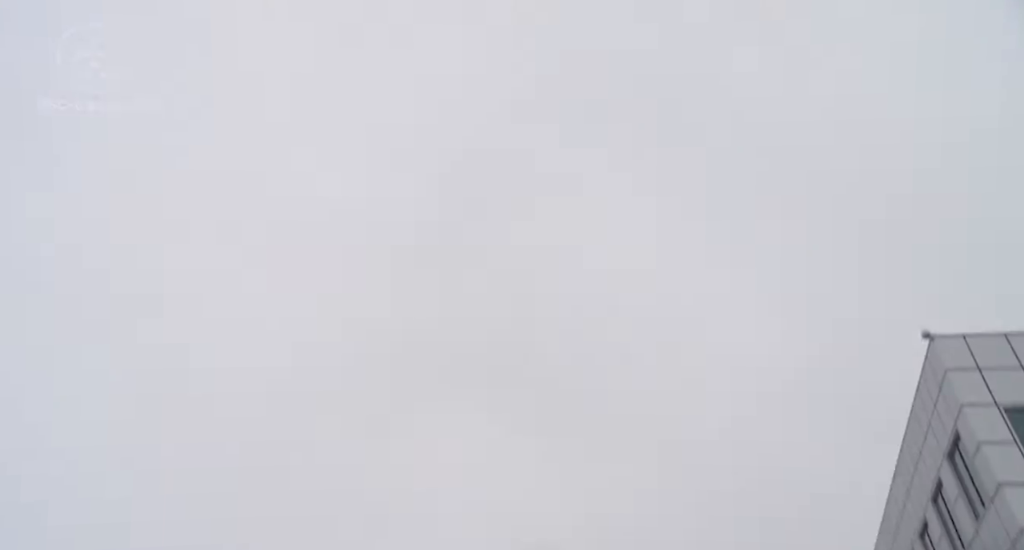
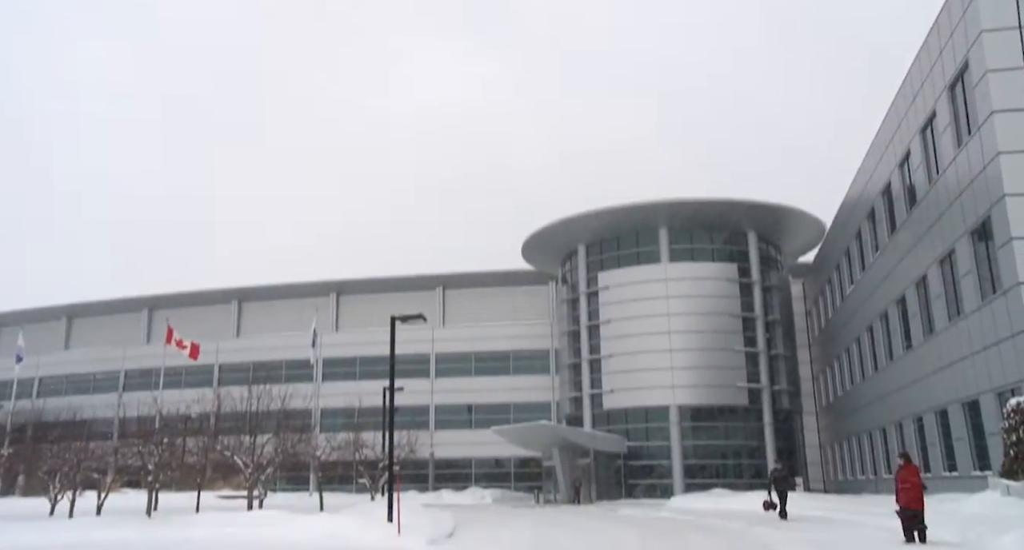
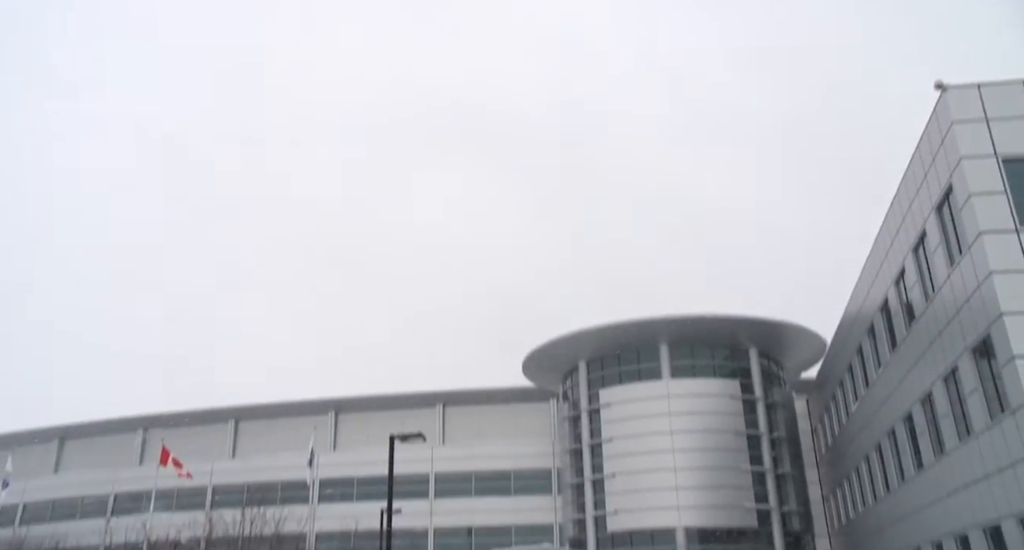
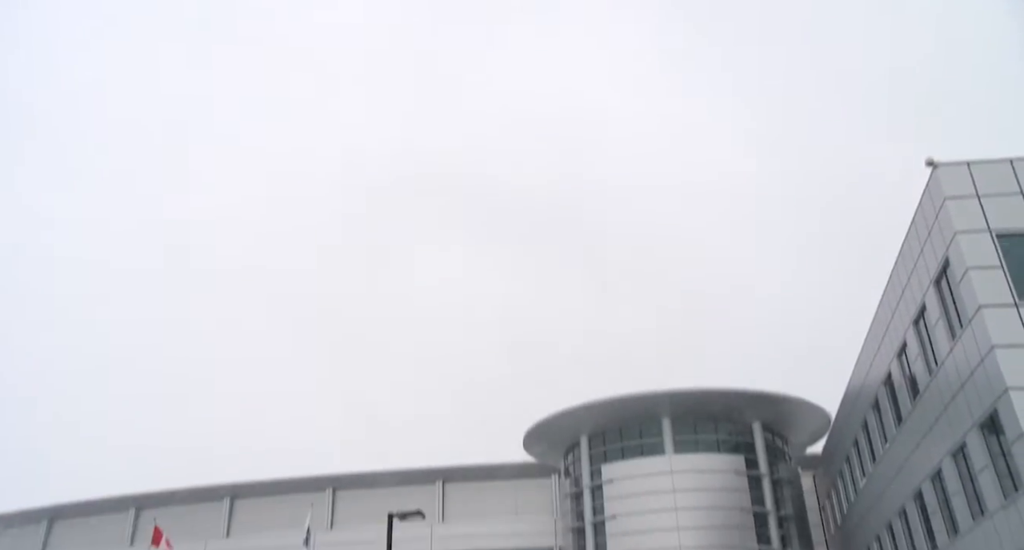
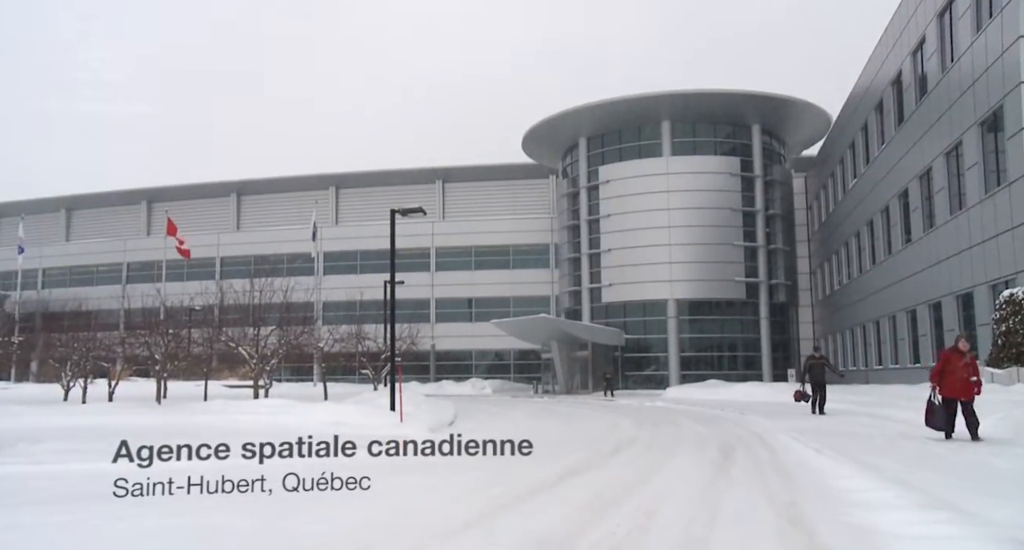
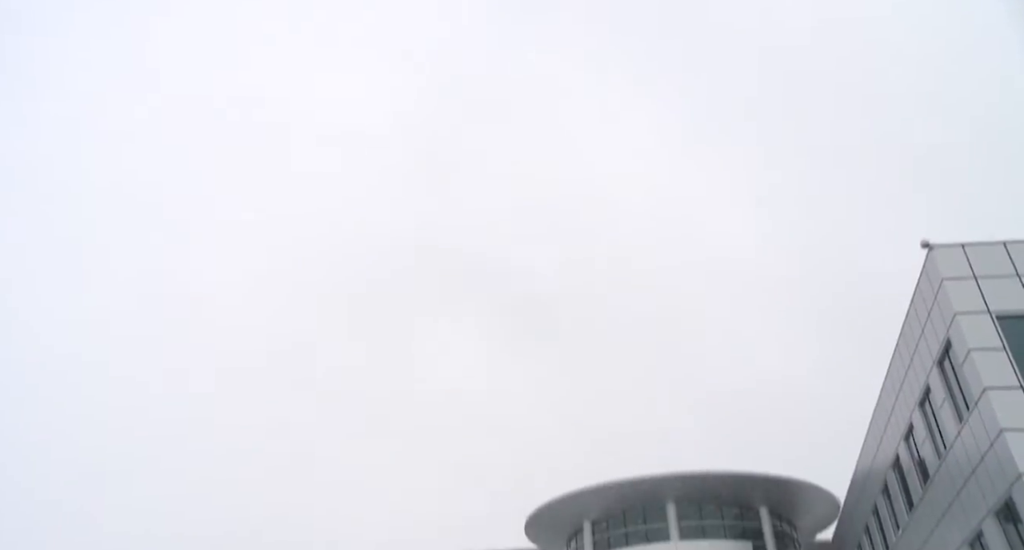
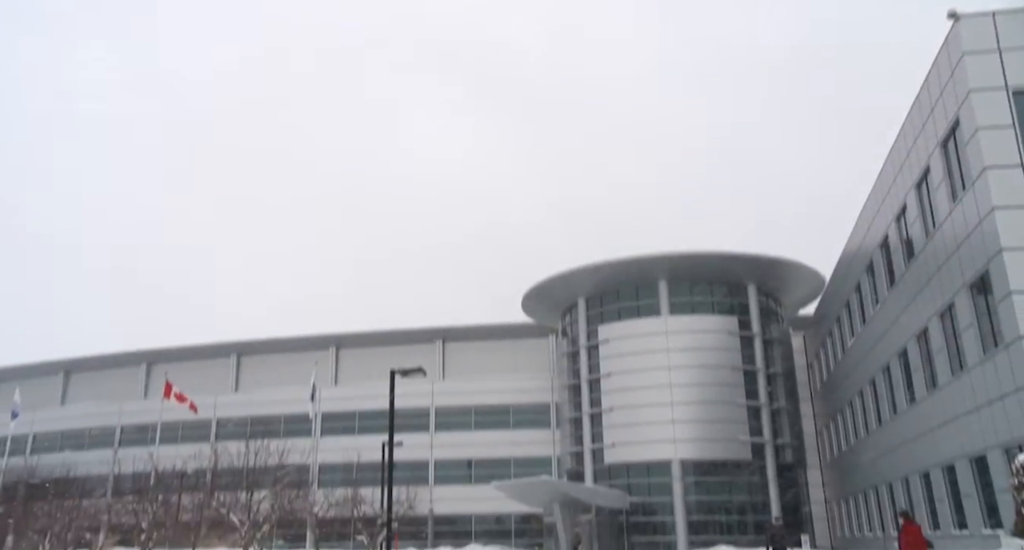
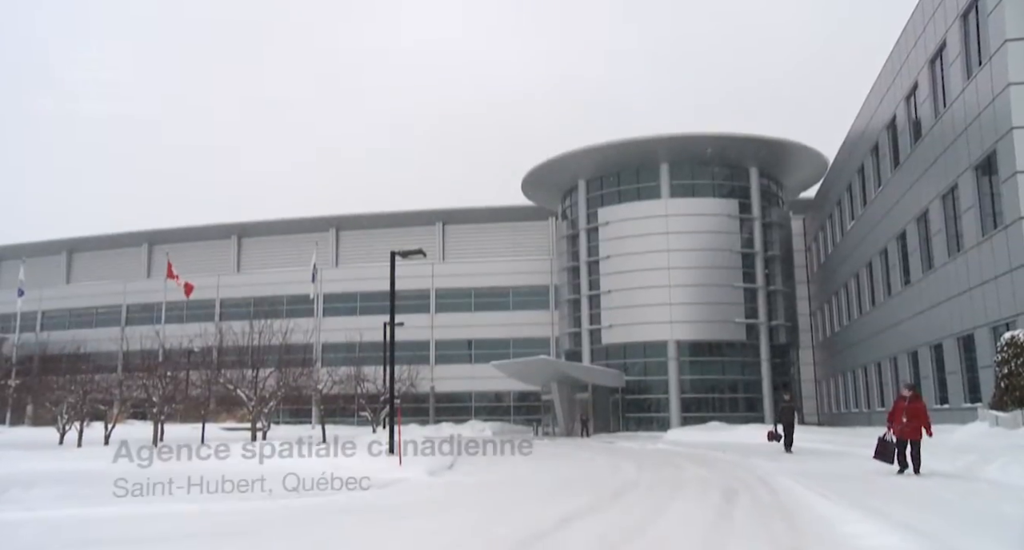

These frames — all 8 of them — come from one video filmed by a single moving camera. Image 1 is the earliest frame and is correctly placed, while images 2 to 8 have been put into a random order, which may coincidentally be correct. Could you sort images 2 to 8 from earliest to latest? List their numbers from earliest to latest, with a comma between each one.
6, 4, 3, 7, 2, 8, 5
